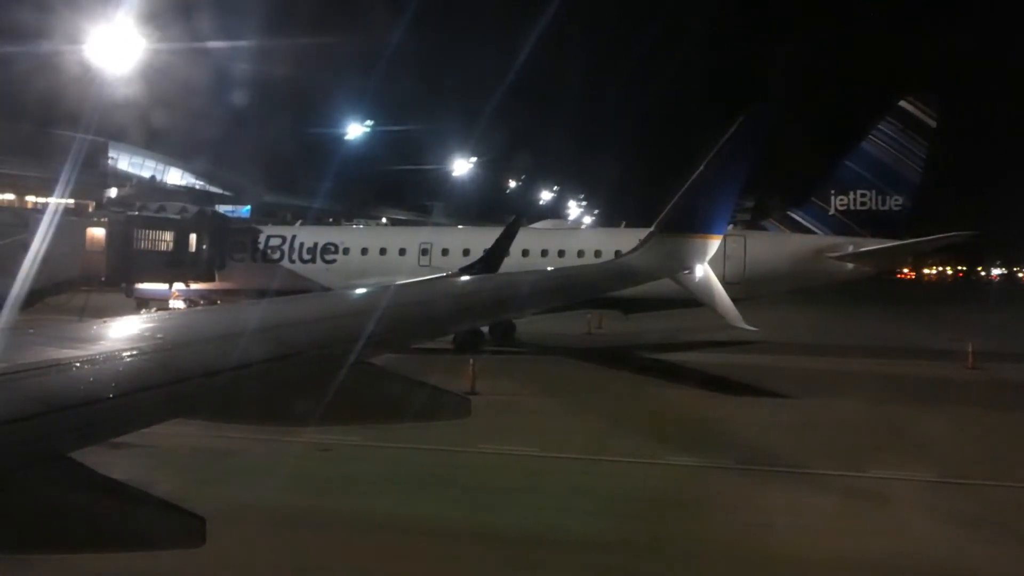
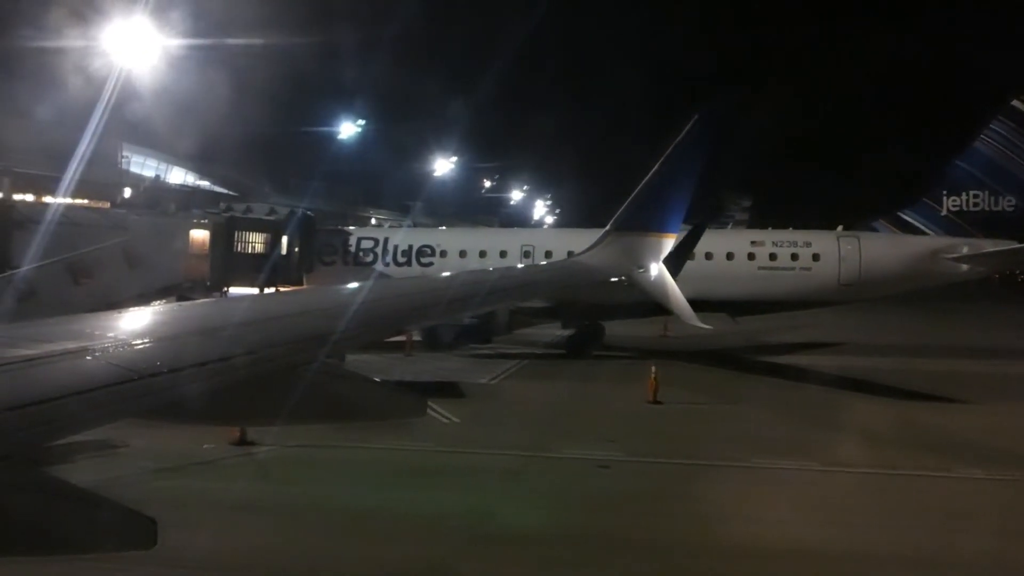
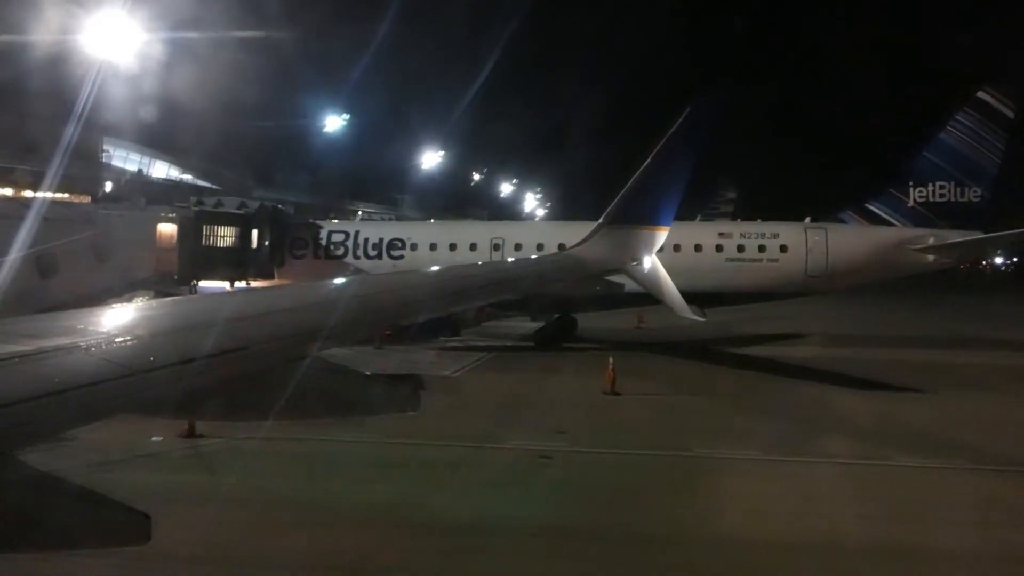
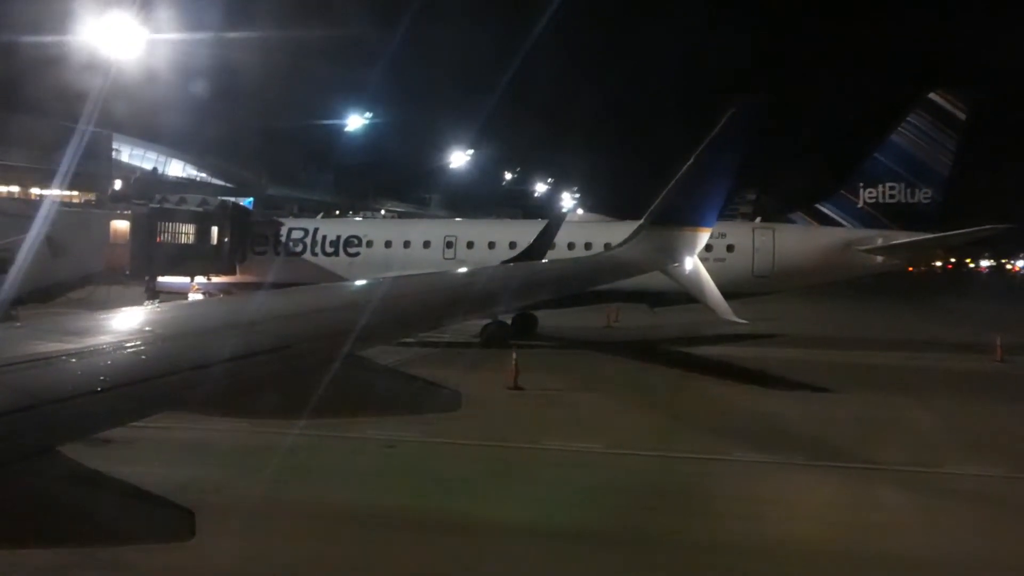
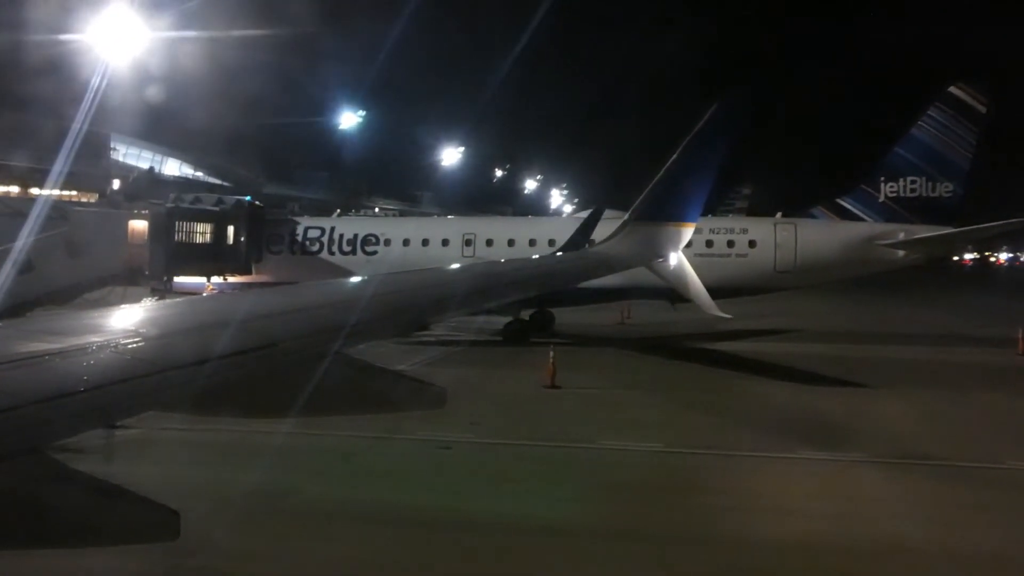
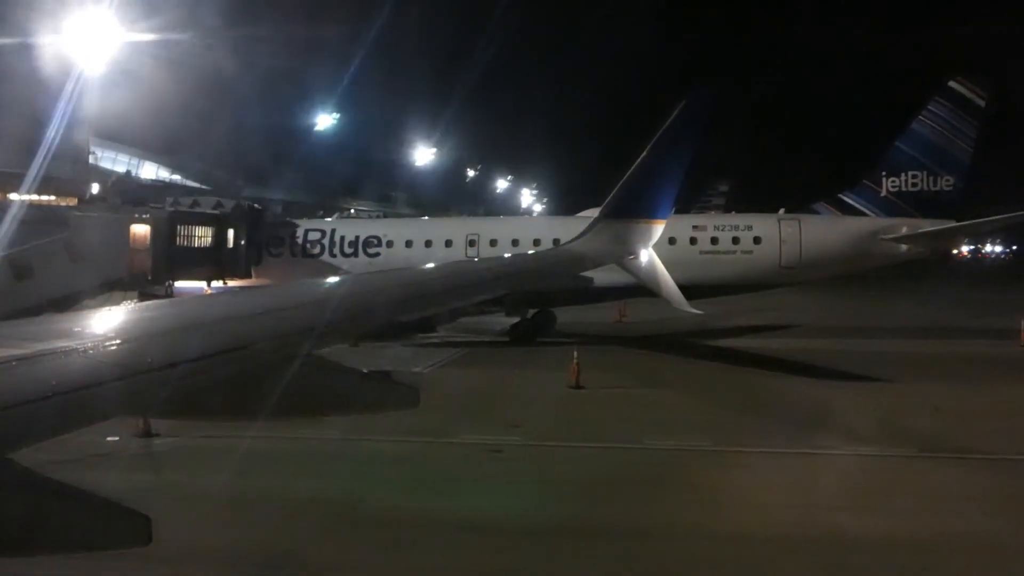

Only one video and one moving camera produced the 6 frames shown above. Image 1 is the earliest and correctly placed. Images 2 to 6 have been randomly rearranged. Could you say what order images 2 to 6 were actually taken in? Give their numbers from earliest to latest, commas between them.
4, 5, 6, 3, 2
